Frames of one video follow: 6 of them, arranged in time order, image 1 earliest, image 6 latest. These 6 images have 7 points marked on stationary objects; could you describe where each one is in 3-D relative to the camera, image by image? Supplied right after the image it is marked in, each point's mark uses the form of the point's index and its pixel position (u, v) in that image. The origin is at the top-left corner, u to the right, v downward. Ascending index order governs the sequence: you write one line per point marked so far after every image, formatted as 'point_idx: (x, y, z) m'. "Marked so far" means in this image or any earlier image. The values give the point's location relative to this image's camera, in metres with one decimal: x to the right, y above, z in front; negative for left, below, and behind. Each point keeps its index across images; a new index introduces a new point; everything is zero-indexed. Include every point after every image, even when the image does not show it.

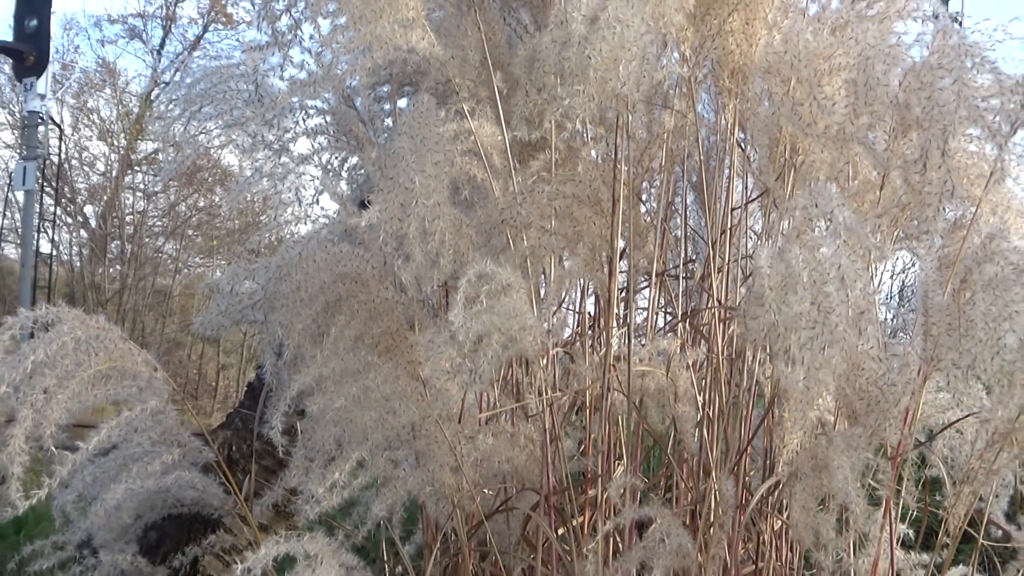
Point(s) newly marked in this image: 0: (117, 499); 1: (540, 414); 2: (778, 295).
0: (-0.7, -0.4, +1.9) m
1: (0.0, -0.2, +1.8) m
2: (+0.4, 0.0, +1.6) m
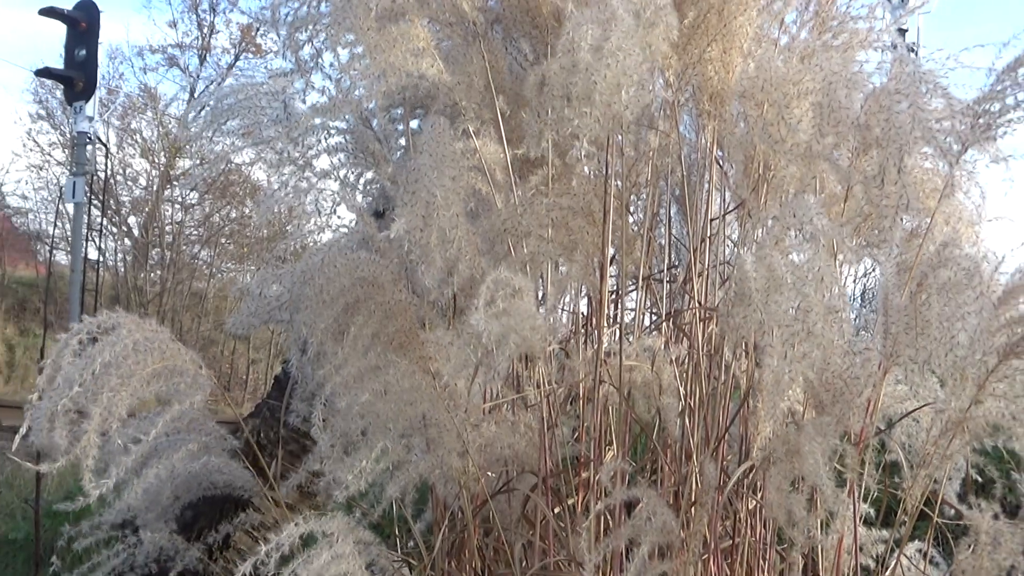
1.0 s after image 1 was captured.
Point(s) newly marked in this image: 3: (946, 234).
0: (-0.7, -0.4, +2.1) m
1: (+0.1, -0.2, +2.0) m
2: (+0.4, 0.0, +1.8) m
3: (+0.8, +0.1, +2.0) m
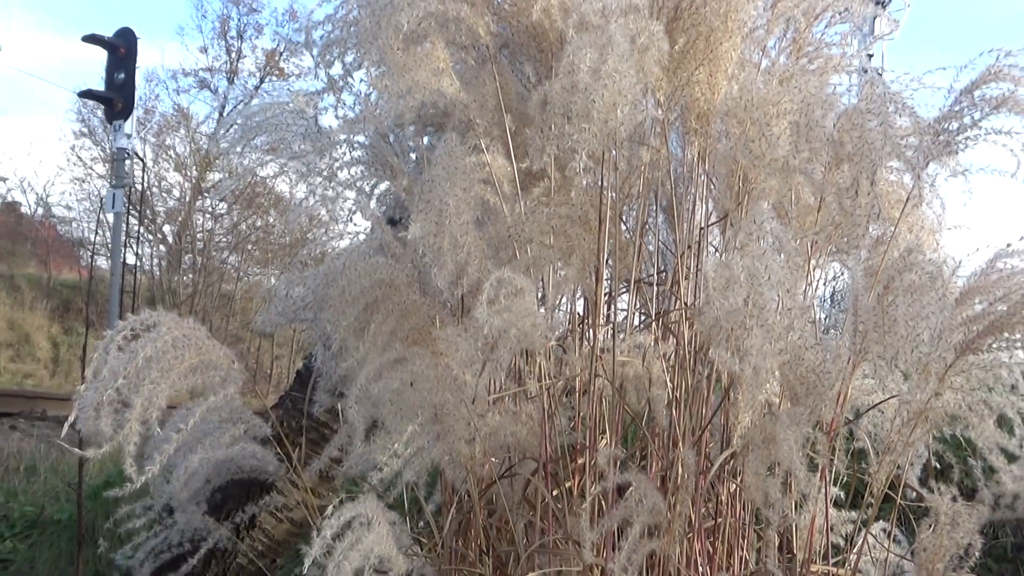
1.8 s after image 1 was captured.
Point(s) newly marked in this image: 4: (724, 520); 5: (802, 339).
0: (-0.7, -0.4, +2.3) m
1: (+0.1, -0.2, +2.2) m
2: (+0.4, 0.0, +2.0) m
3: (+0.8, +0.1, +2.2) m
4: (+0.4, -0.5, +2.2) m
5: (+0.5, -0.1, +2.0) m
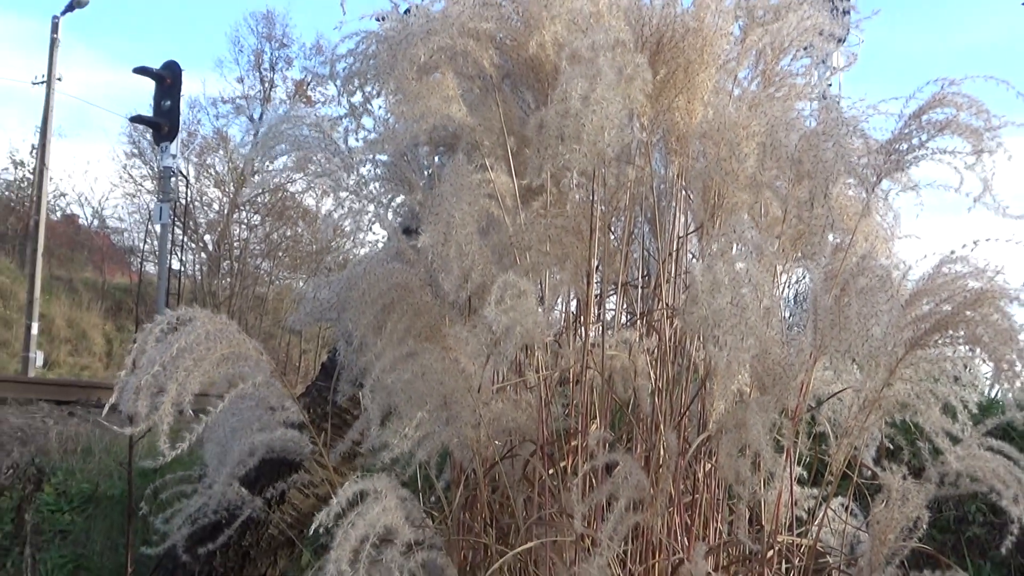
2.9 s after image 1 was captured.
0: (-0.7, -0.4, +2.6) m
1: (+0.1, -0.2, +2.5) m
2: (+0.4, 0.0, +2.2) m
3: (+0.8, +0.1, +2.4) m
4: (+0.4, -0.5, +2.5) m
5: (+0.5, -0.1, +2.3) m
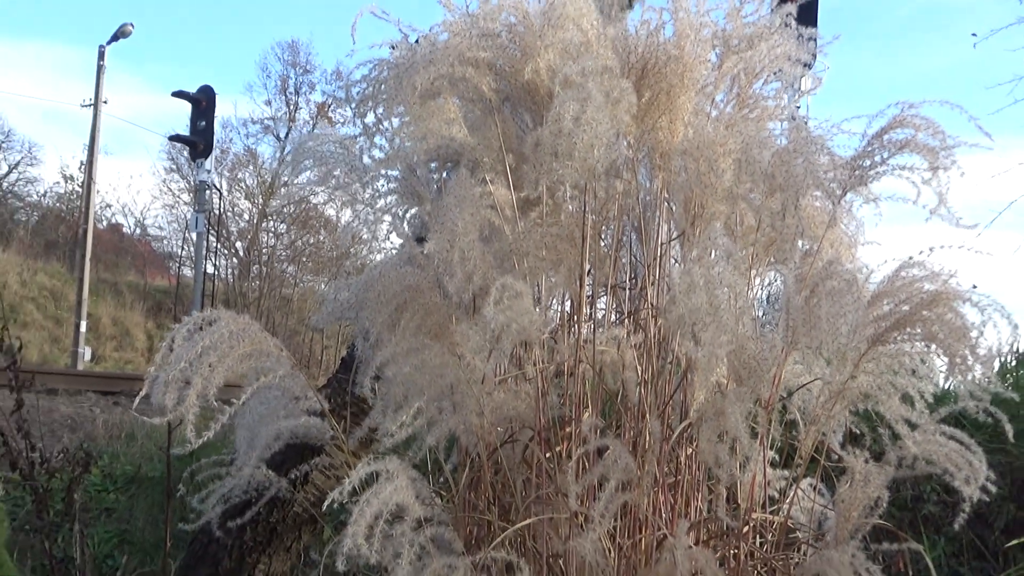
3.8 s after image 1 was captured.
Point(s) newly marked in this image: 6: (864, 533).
0: (-0.7, -0.4, +2.9) m
1: (+0.1, -0.2, +2.8) m
2: (+0.4, 0.0, +2.5) m
3: (+0.8, +0.1, +2.7) m
4: (+0.4, -0.5, +2.8) m
5: (+0.5, -0.1, +2.6) m
6: (+0.9, -0.6, +2.7) m
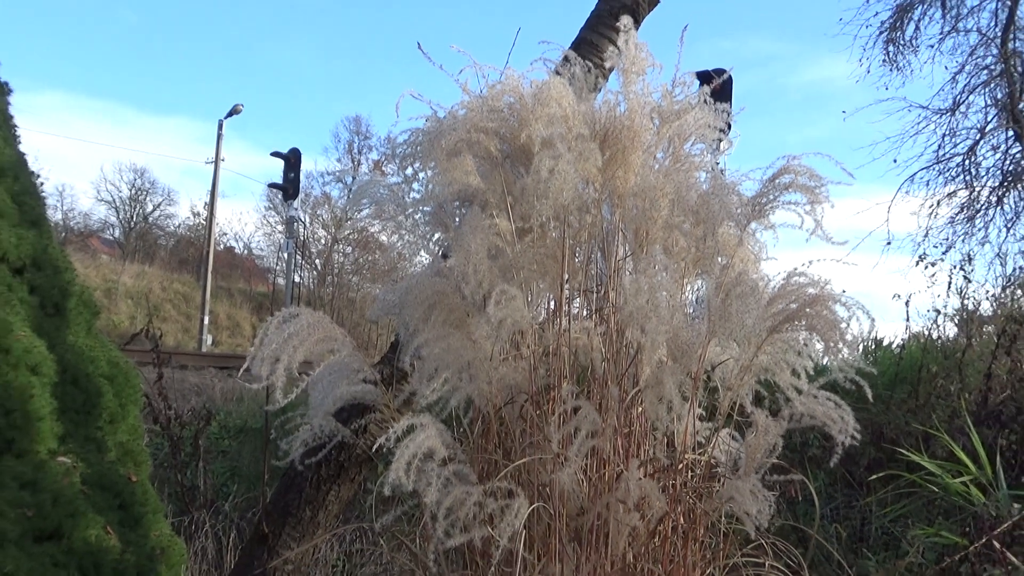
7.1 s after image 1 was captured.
0: (-0.7, -0.4, +4.0) m
1: (+0.1, -0.2, +3.8) m
2: (+0.4, 0.0, +3.6) m
3: (+0.8, +0.1, +3.7) m
4: (+0.4, -0.5, +3.8) m
5: (+0.5, -0.1, +3.6) m
6: (+0.9, -0.6, +3.7) m
